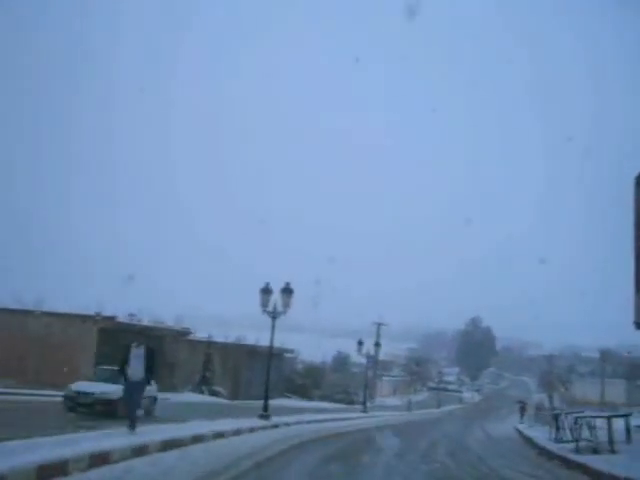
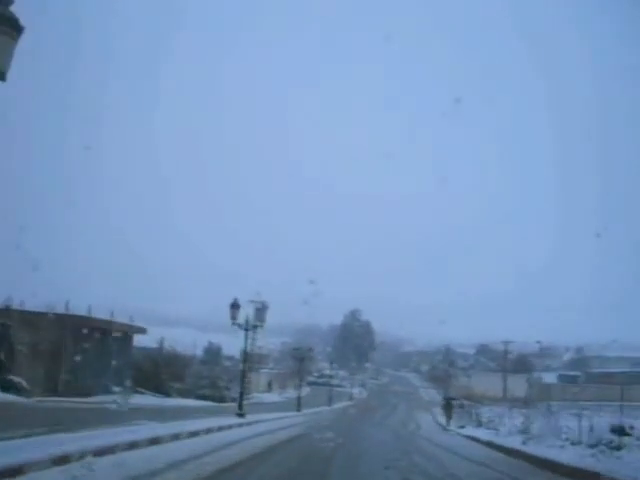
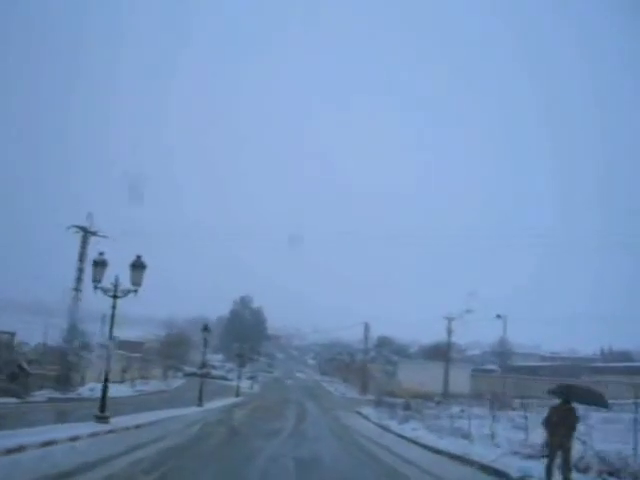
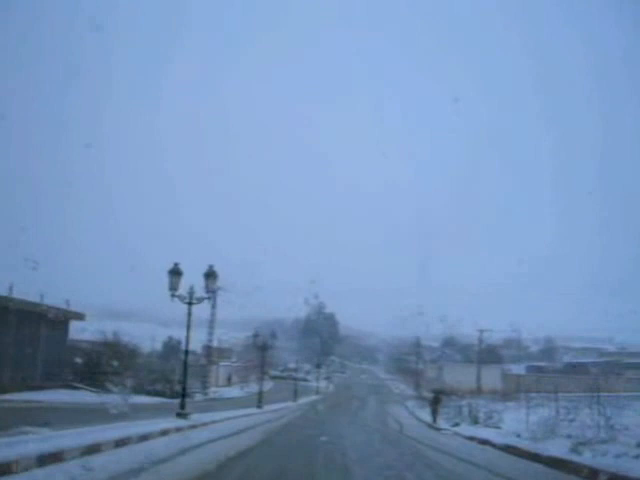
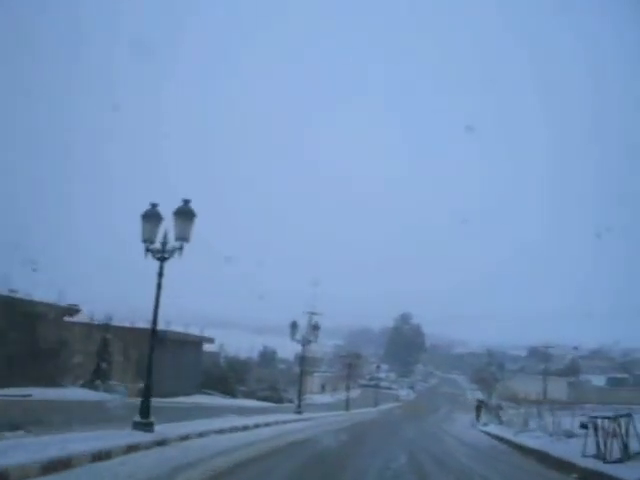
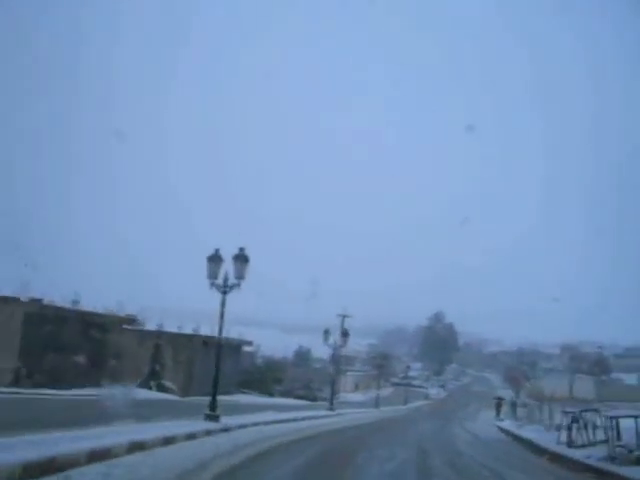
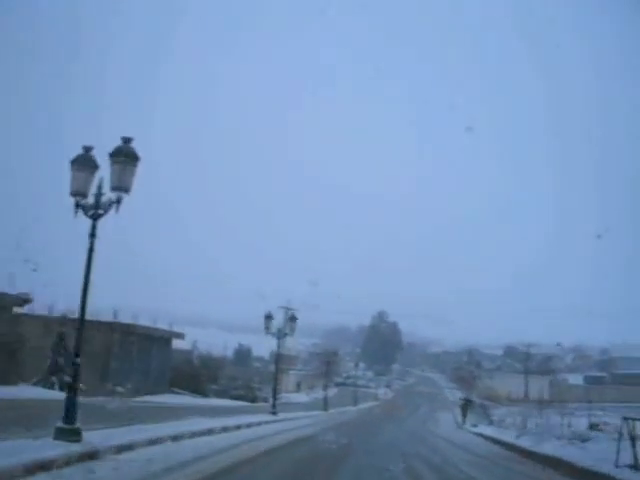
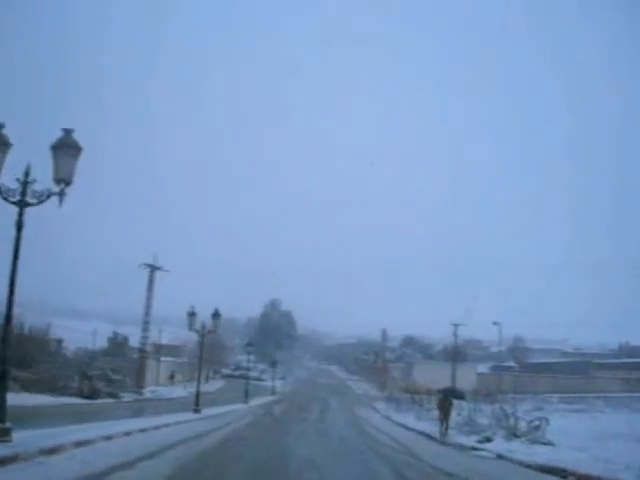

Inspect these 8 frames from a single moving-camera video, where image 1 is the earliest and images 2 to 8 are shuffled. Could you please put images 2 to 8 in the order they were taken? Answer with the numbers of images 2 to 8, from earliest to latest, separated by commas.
6, 5, 7, 2, 4, 8, 3
